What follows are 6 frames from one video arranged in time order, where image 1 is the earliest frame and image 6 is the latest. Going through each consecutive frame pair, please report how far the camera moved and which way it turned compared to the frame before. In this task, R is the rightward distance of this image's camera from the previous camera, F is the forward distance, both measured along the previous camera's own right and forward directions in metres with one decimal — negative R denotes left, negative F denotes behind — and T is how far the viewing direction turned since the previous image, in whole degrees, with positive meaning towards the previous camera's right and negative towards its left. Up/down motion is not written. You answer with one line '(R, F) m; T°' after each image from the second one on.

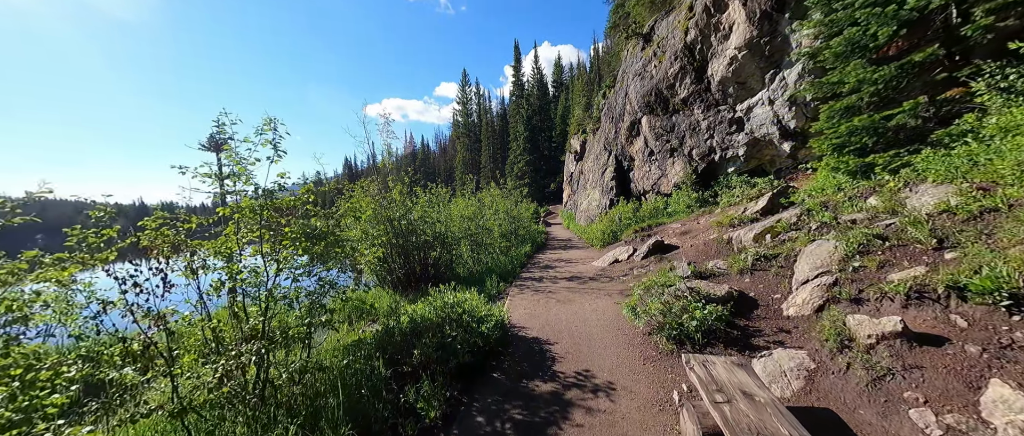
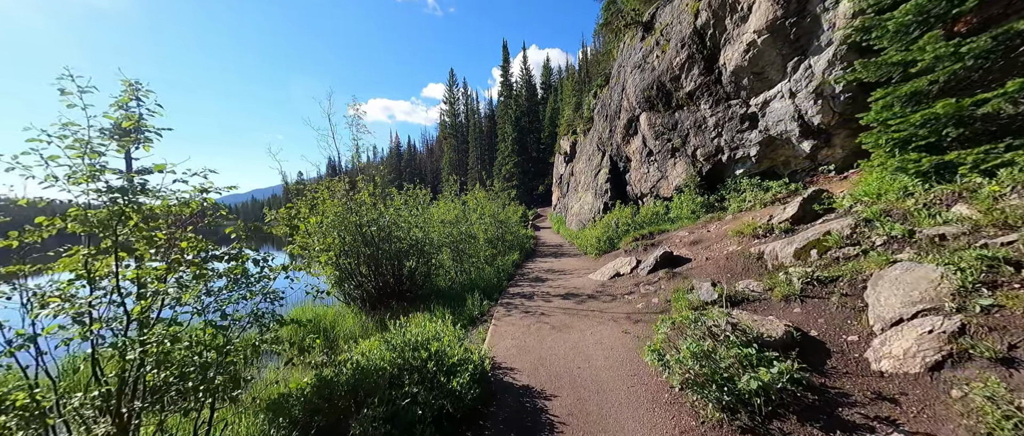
(+0.1, +1.4) m; +2°
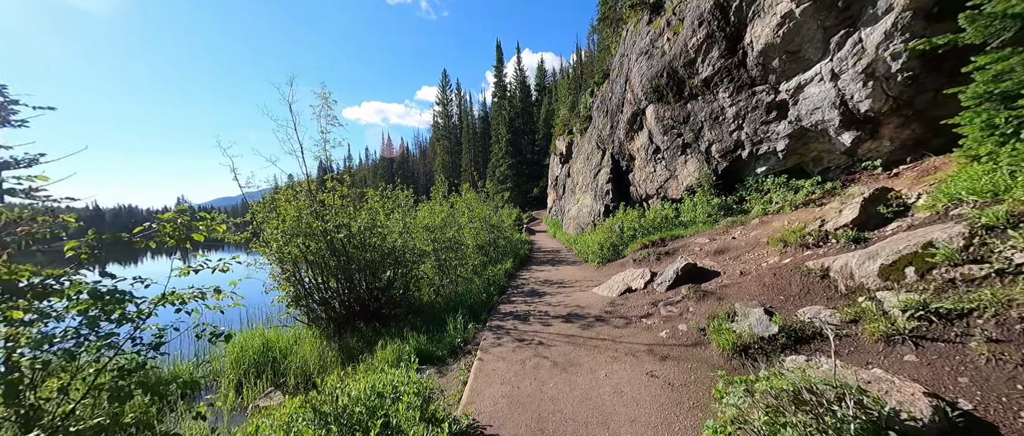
(+0.1, +1.5) m; +1°
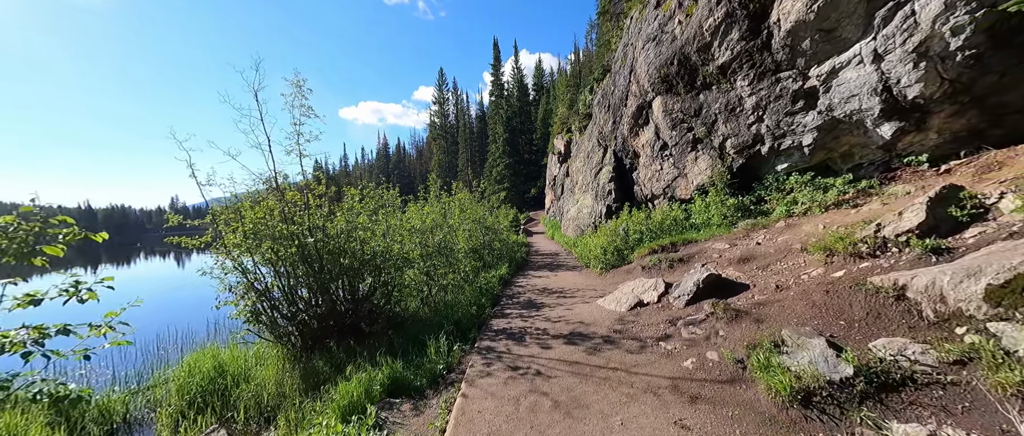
(+0.1, +1.0) m; 0°
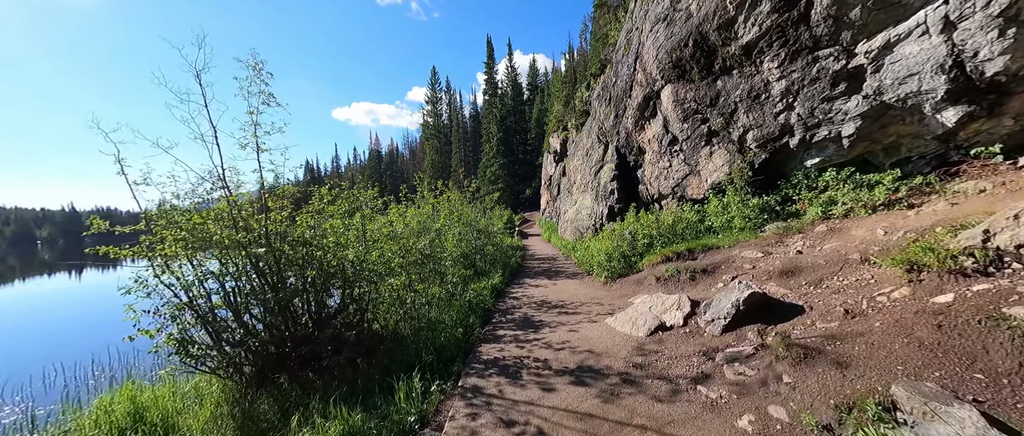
(0.0, +1.2) m; +1°
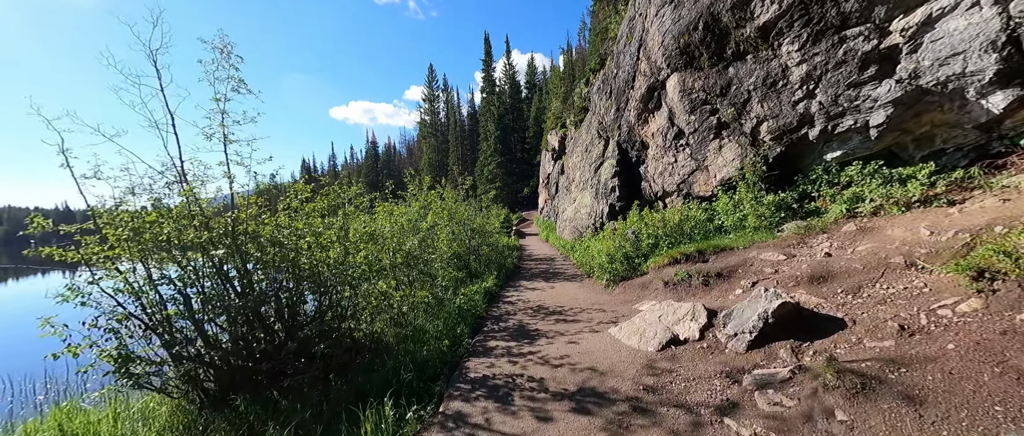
(+0.1, +0.7) m; 0°
